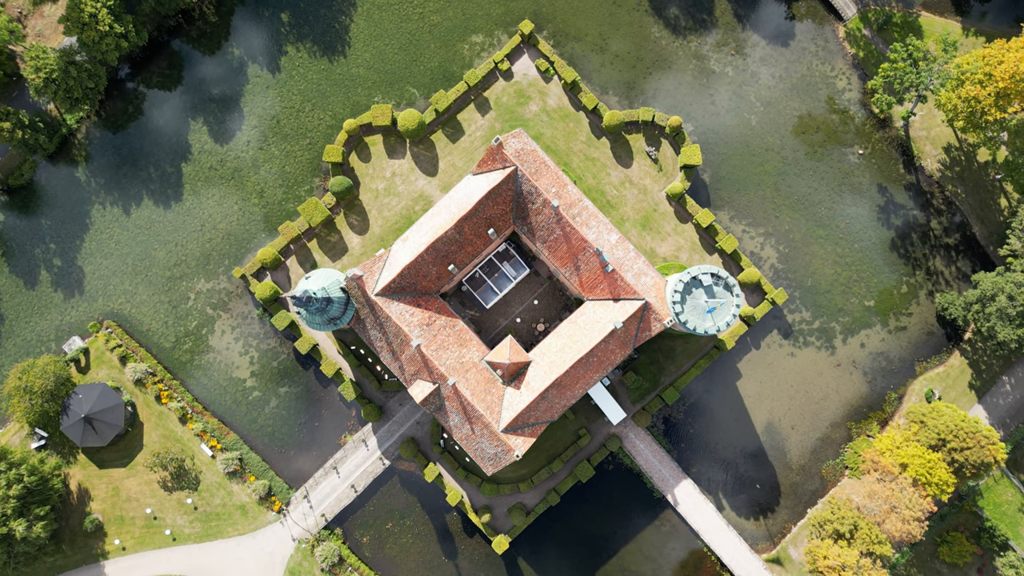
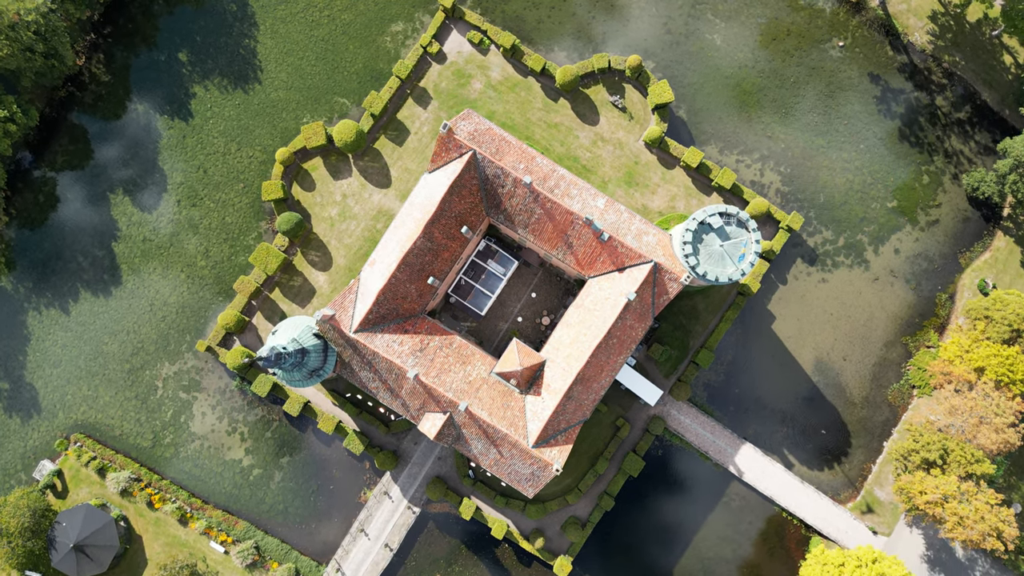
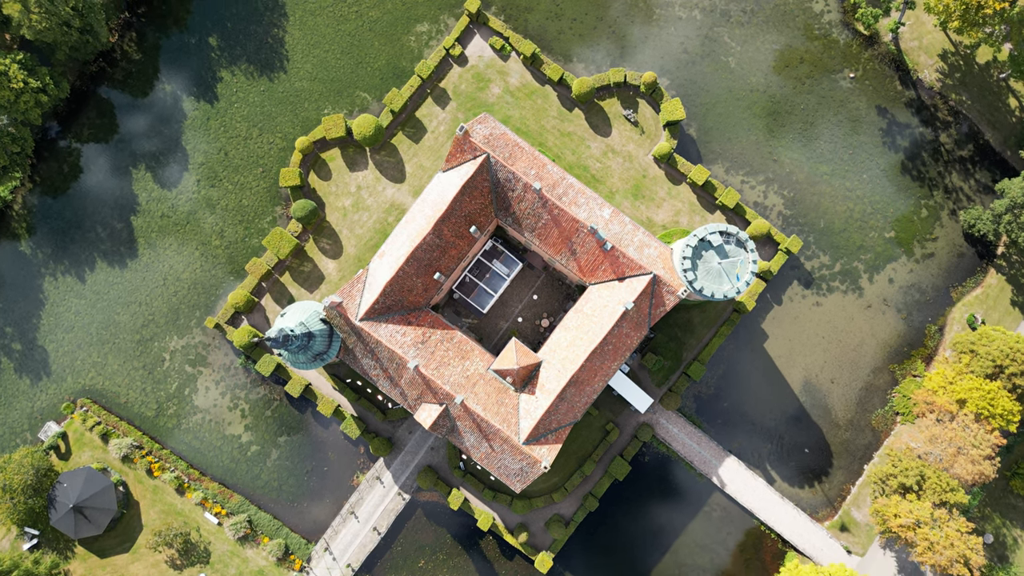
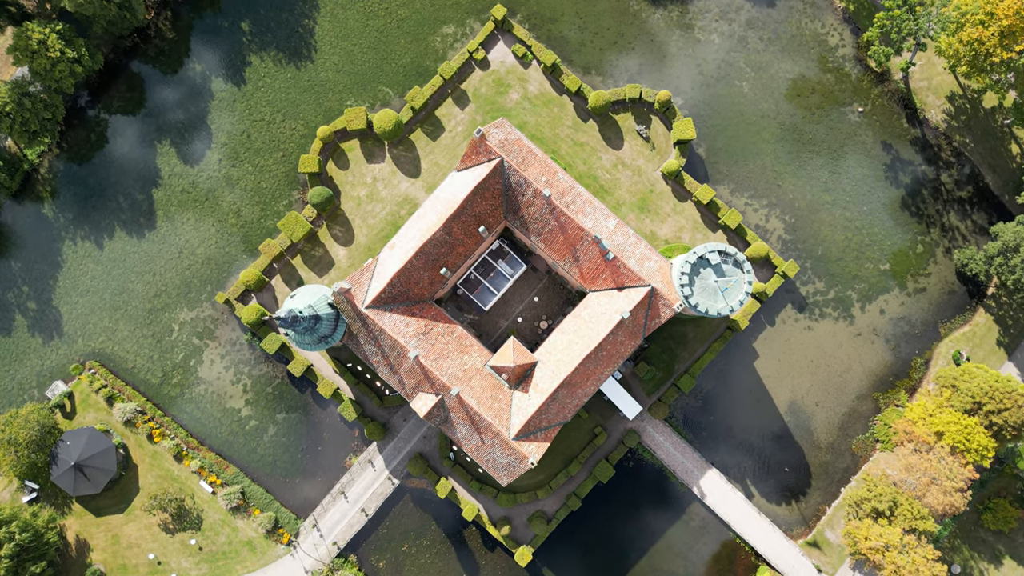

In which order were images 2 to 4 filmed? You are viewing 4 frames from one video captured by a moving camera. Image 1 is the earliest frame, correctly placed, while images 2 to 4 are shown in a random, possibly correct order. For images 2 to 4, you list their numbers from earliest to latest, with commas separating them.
4, 3, 2
